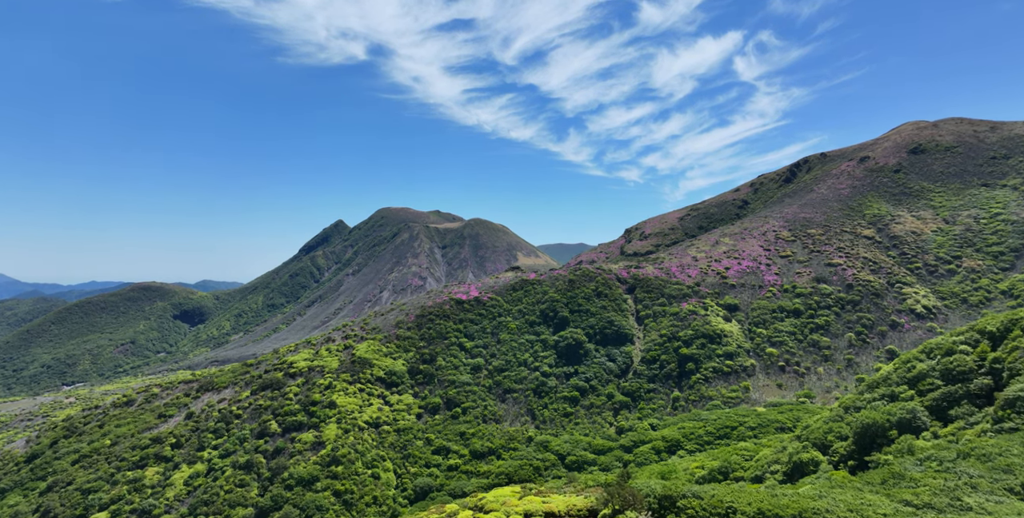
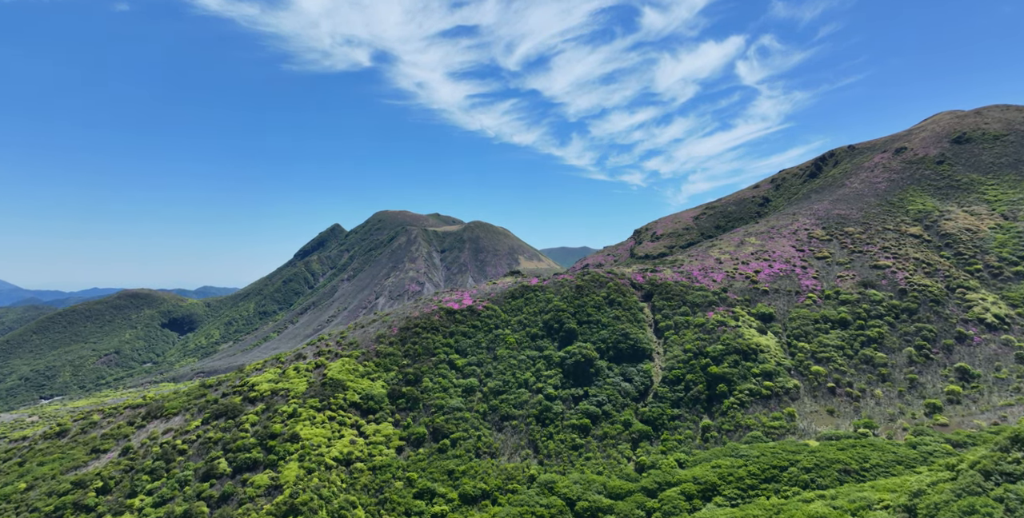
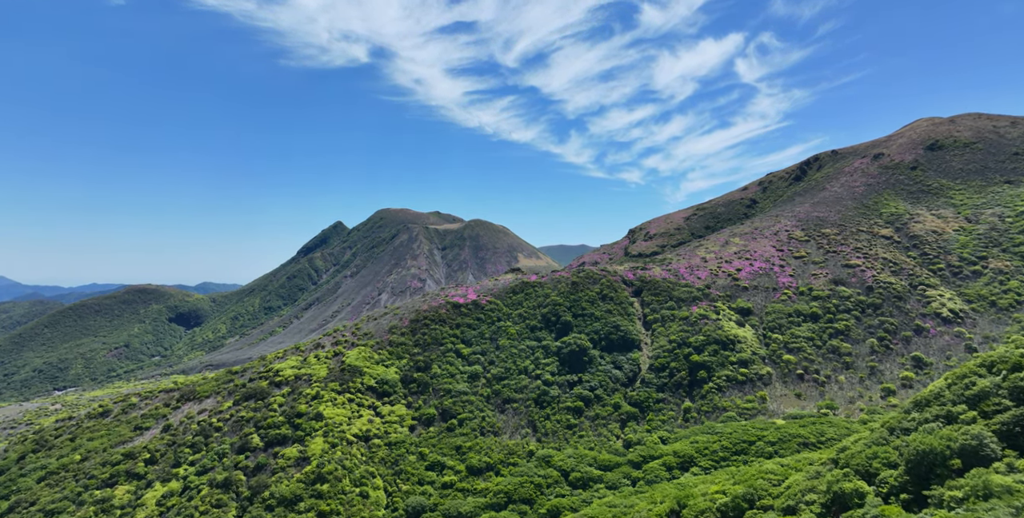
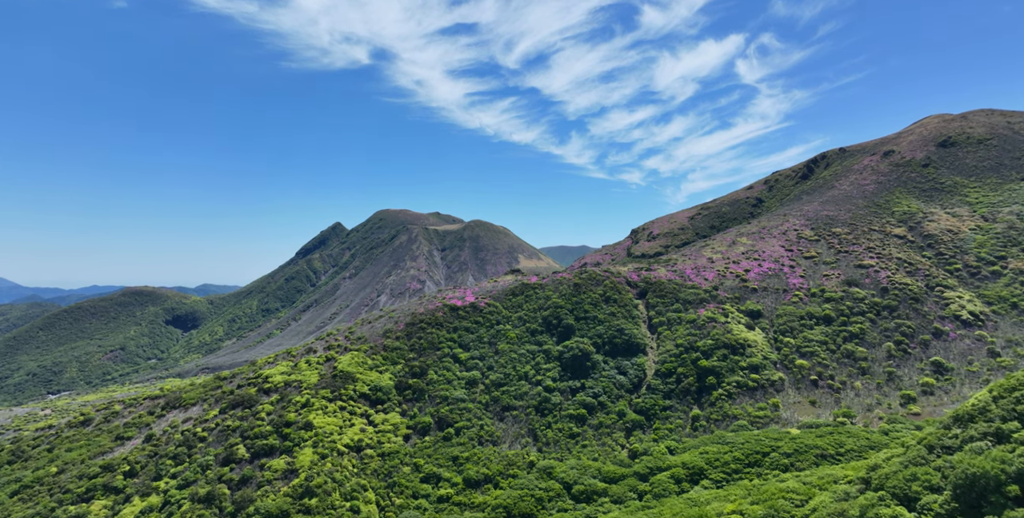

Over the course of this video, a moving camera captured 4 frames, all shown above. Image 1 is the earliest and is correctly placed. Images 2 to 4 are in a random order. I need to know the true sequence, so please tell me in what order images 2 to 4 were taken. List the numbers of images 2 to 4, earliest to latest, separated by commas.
3, 4, 2
